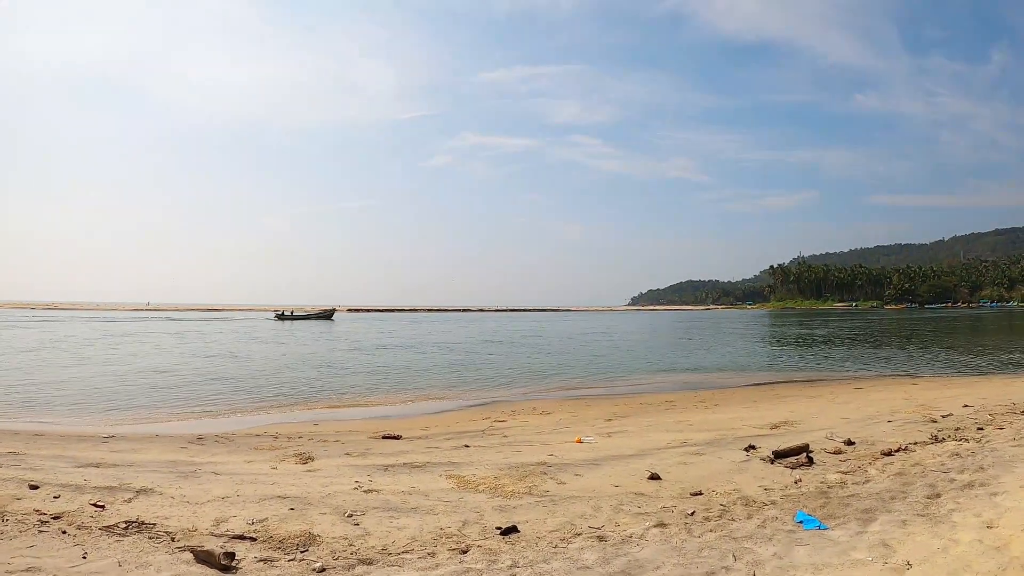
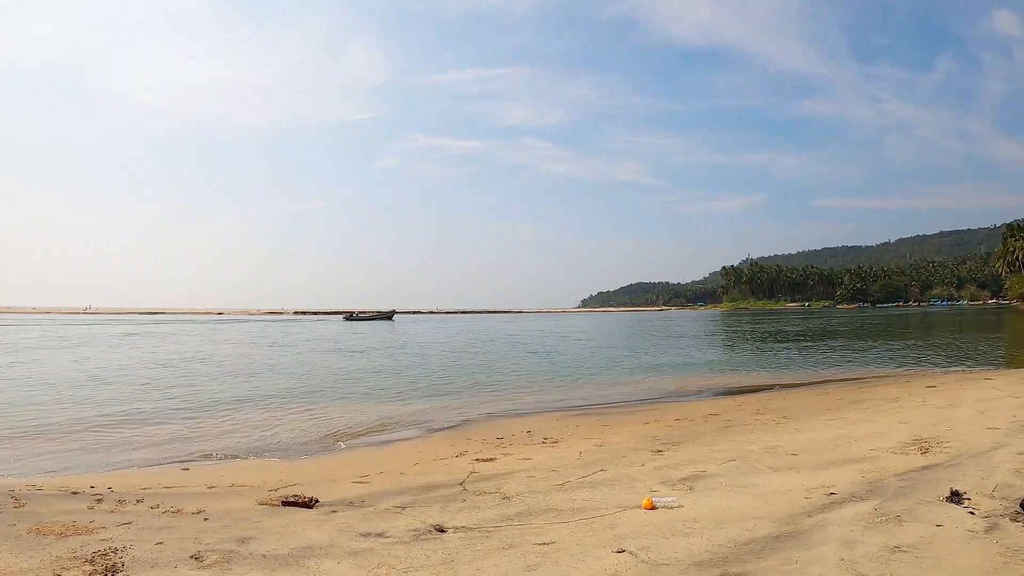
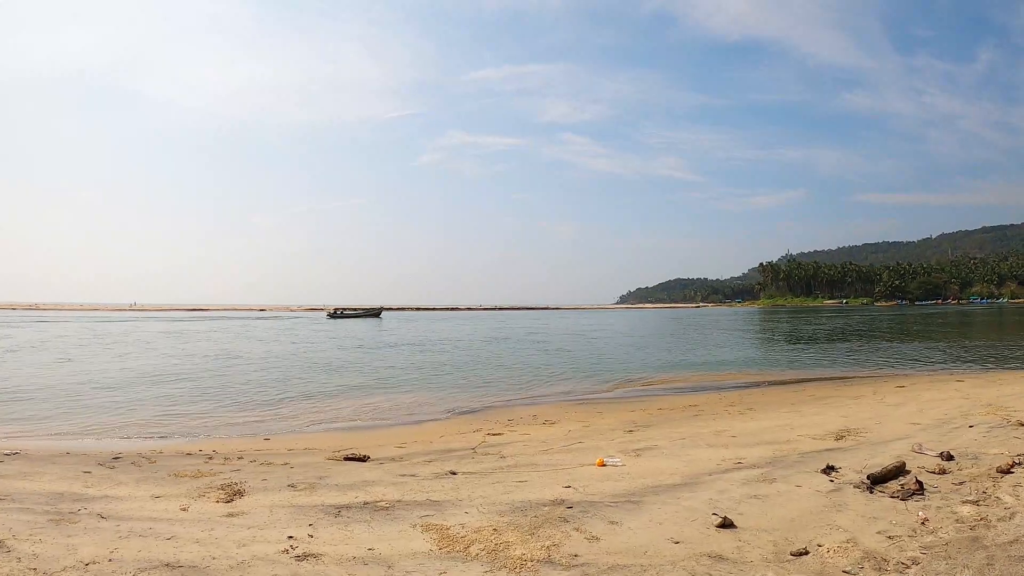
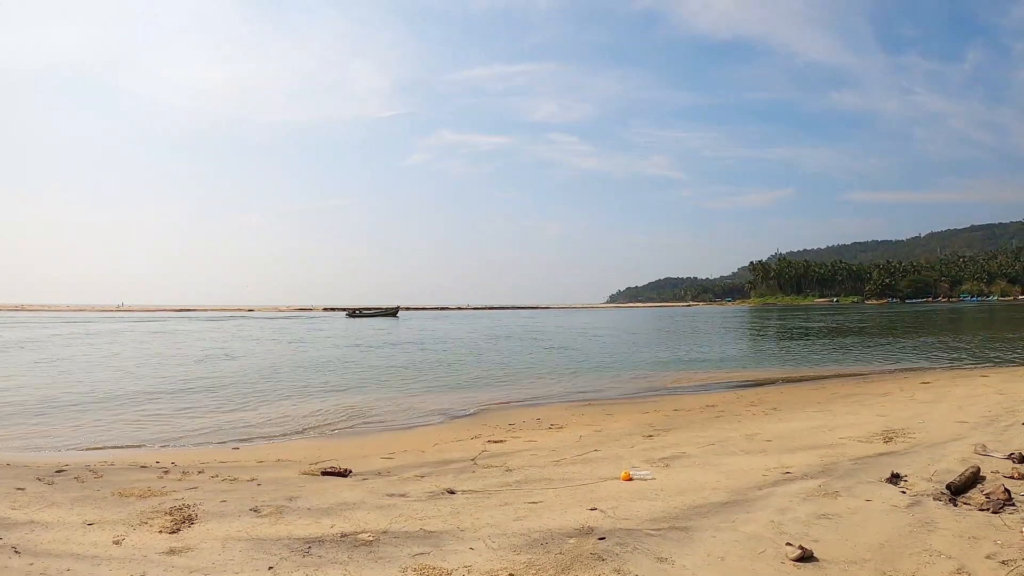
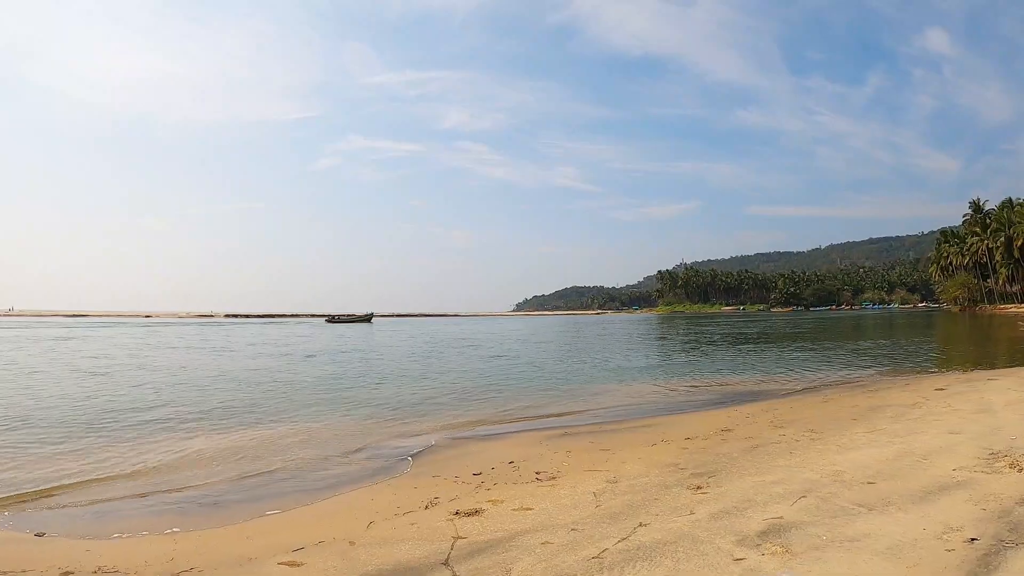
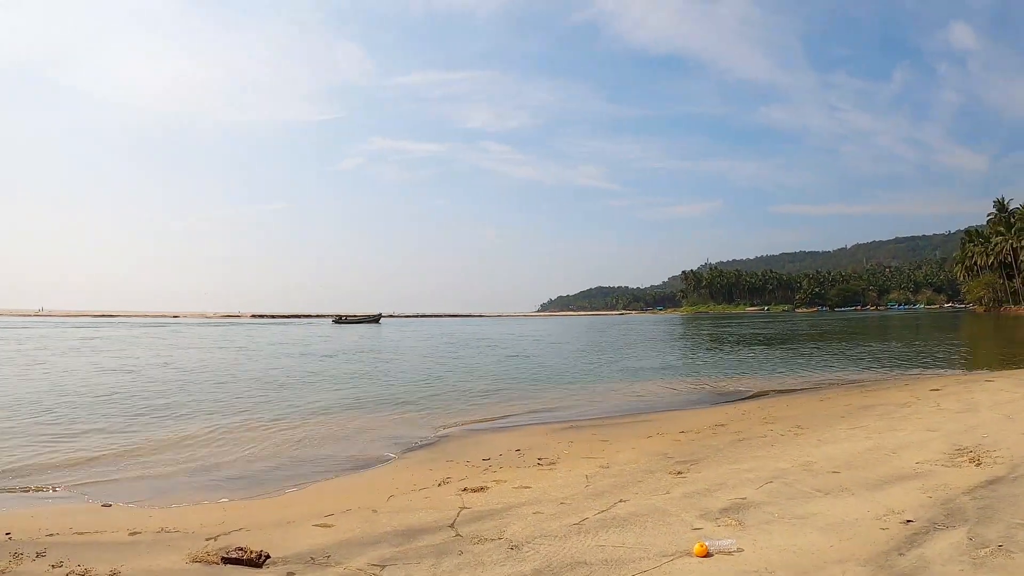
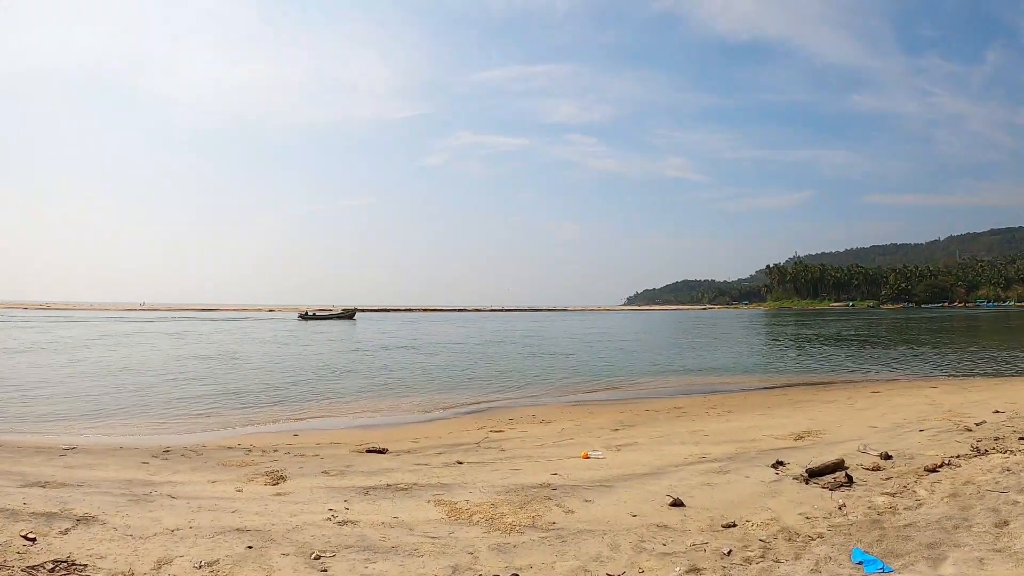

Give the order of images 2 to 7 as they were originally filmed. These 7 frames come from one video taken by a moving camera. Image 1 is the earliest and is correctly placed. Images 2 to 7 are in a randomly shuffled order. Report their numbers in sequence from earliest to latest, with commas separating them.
7, 3, 4, 2, 6, 5
